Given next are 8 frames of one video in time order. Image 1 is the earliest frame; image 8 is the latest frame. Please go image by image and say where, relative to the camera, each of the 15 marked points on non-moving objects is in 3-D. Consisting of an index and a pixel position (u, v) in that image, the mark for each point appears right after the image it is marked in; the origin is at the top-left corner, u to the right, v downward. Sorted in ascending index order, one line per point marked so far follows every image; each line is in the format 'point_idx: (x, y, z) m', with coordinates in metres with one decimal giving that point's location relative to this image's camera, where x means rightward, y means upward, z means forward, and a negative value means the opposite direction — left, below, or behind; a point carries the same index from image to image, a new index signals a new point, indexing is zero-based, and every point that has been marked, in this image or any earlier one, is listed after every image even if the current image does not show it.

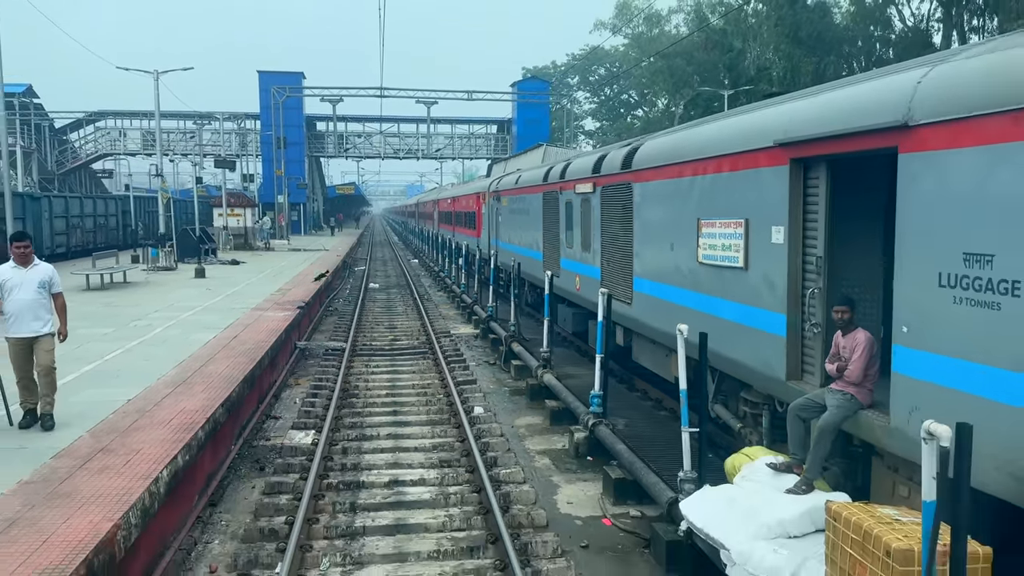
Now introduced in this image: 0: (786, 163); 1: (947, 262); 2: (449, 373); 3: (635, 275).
0: (+1.8, +0.8, +5.4) m
1: (+2.1, +0.1, +3.9) m
2: (-0.9, -1.2, +11.4) m
3: (+1.3, +0.1, +8.5) m
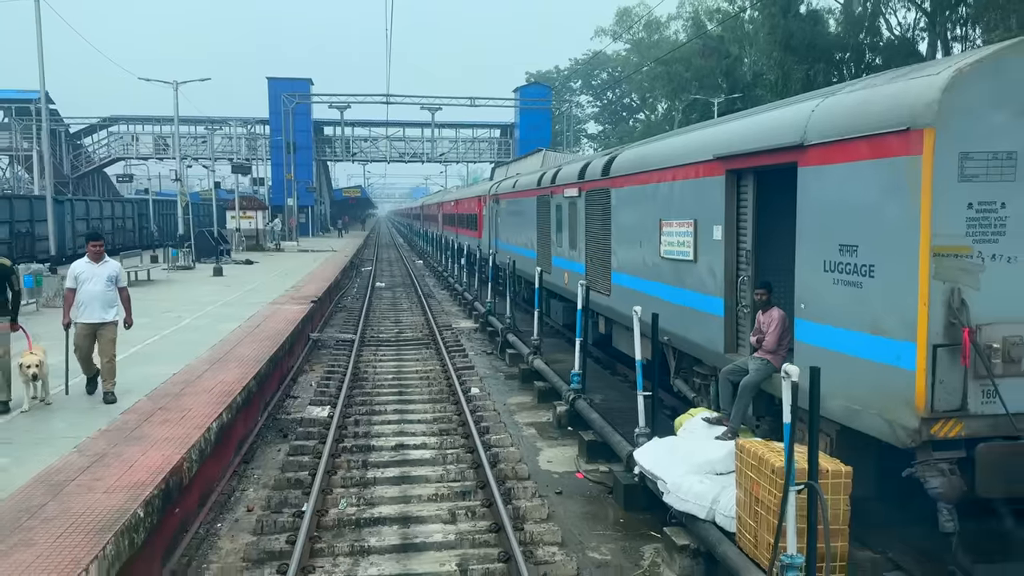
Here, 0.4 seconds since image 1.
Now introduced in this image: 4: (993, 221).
0: (+1.7, +0.9, +6.5) m
1: (+2.0, +0.2, +5.0) m
2: (-1.0, -1.1, +12.5) m
3: (+1.2, +0.2, +9.7) m
4: (+2.5, +0.3, +4.2) m
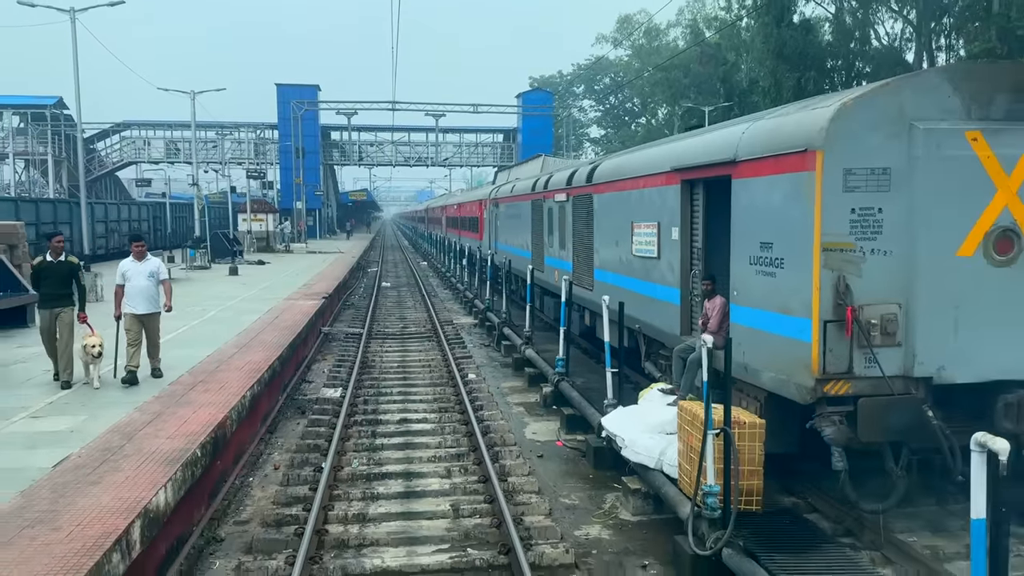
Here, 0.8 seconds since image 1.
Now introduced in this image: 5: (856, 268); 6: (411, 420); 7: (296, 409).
0: (+1.6, +1.0, +7.6) m
1: (+1.9, +0.3, +6.2) m
2: (-1.1, -1.1, +13.7) m
3: (+1.1, +0.3, +10.8) m
4: (+2.4, +0.4, +5.3) m
5: (+2.3, +0.1, +5.3) m
6: (-1.2, -1.5, +9.6) m
7: (-2.7, -1.5, +10.0) m
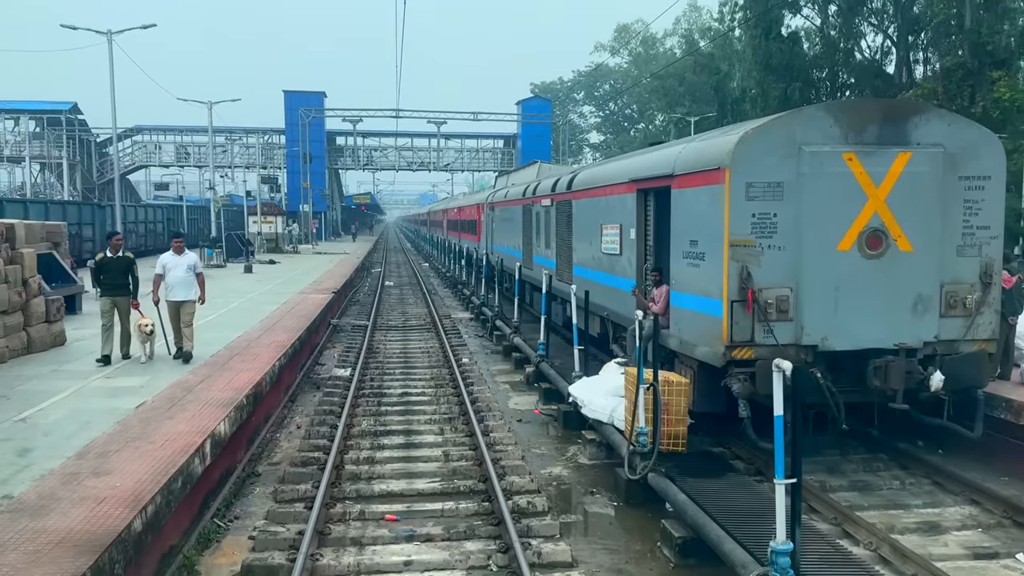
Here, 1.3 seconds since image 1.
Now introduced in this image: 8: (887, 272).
0: (+1.4, +1.1, +9.2) m
1: (+1.7, +0.4, +7.7) m
2: (-1.2, -1.0, +15.2) m
3: (+0.9, +0.4, +12.3) m
4: (+2.2, +0.5, +6.9) m
5: (+2.1, +0.2, +6.9) m
6: (-1.4, -1.4, +11.1) m
7: (-2.9, -1.4, +11.6) m
8: (+3.2, +0.1, +7.0) m
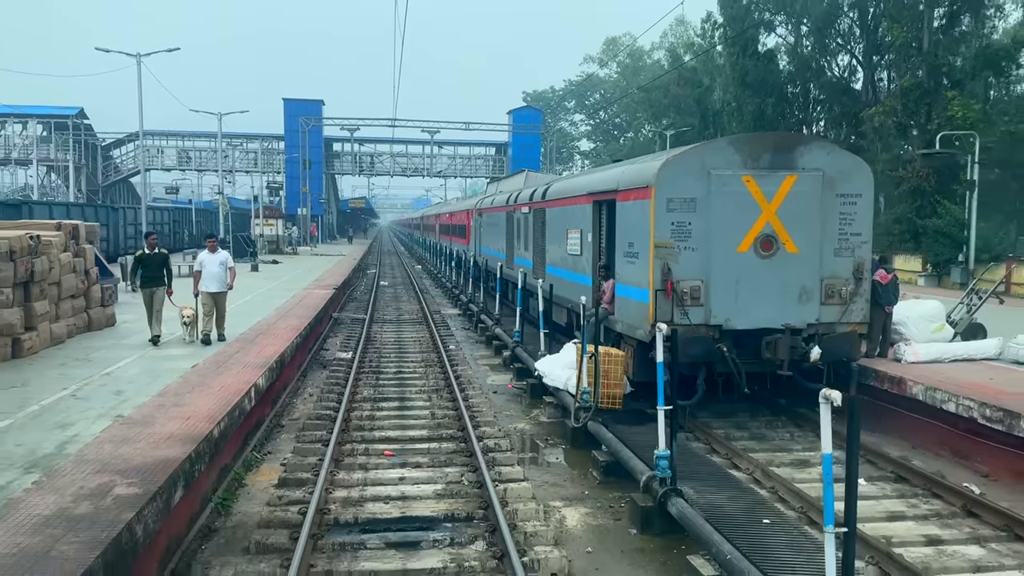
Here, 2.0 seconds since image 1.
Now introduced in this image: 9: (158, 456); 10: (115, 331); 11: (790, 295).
0: (+1.1, +1.2, +11.1) m
1: (+1.4, +0.5, +9.7) m
2: (-1.6, -0.9, +17.1) m
3: (+0.6, +0.4, +14.3) m
4: (+1.9, +0.6, +8.8) m
5: (+1.8, +0.3, +8.8) m
6: (-1.7, -1.3, +13.0) m
7: (-3.2, -1.3, +13.5) m
8: (+2.9, +0.2, +8.9) m
9: (-2.4, -1.2, +5.5) m
10: (-5.6, -0.6, +11.3) m
11: (+3.1, -0.1, +9.0) m
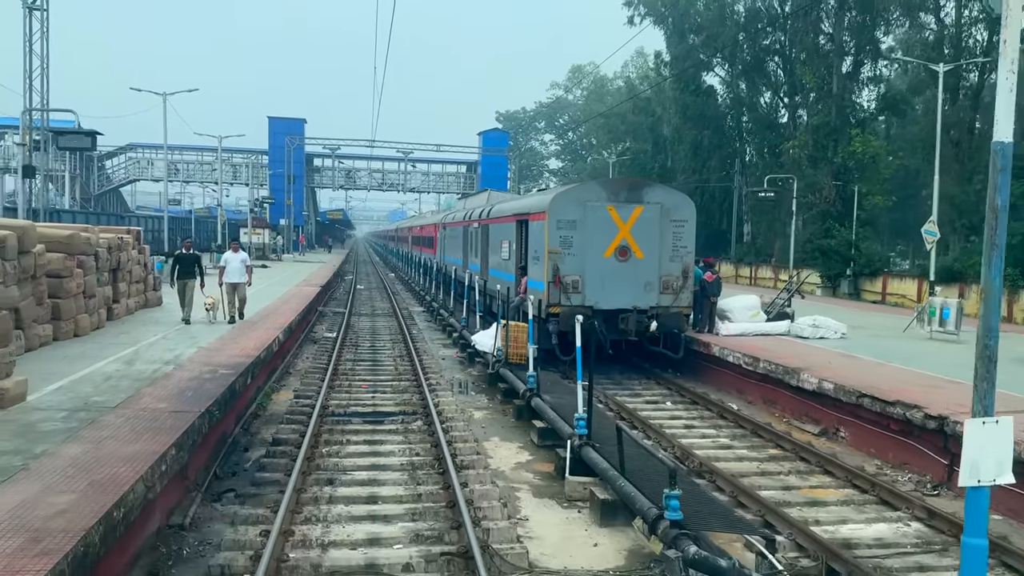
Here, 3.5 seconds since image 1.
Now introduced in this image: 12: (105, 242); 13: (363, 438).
0: (+0.1, +1.3, +15.4) m
1: (+0.3, +0.6, +14.0) m
2: (-2.9, -0.9, +21.3) m
3: (-0.6, +0.5, +18.6) m
4: (+0.9, +0.7, +13.2) m
5: (+0.8, +0.5, +13.1) m
6: (-2.9, -1.2, +17.2) m
7: (-4.4, -1.1, +17.6) m
8: (+1.9, +0.3, +13.3) m
9: (-3.3, -0.9, +9.7) m
10: (-6.7, -0.4, +15.4) m
11: (+2.1, 0.0, +13.3) m
12: (-6.2, +0.7, +12.3) m
13: (-1.7, -1.8, +9.6) m
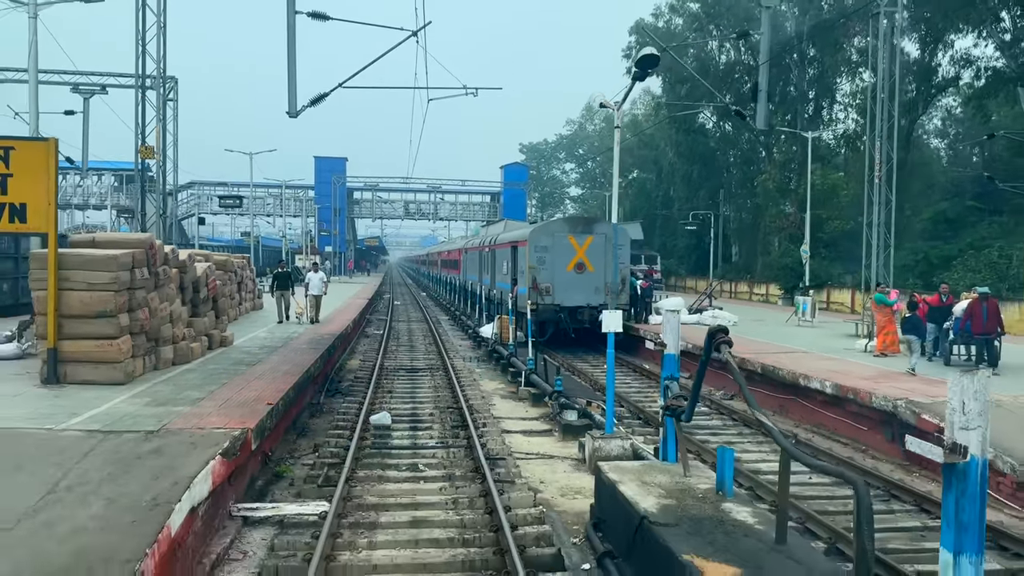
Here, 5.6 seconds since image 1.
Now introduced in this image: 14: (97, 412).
0: (-0.1, +1.1, +21.8) m
1: (+0.2, +0.5, +20.3) m
2: (-2.8, -1.2, +27.7) m
3: (-0.6, +0.2, +24.9) m
4: (+0.7, +0.7, +19.5) m
5: (+0.6, +0.4, +19.5) m
6: (-2.9, -1.5, +23.6) m
7: (-4.4, -1.4, +24.1) m
8: (+1.7, +0.2, +19.5) m
9: (-3.6, -1.0, +16.1) m
10: (-6.8, -0.6, +22.0) m
11: (+1.9, -0.1, +19.6) m
12: (-6.4, +0.5, +18.9) m
13: (-2.1, -1.8, +15.9) m
14: (-3.9, -1.2, +7.7) m
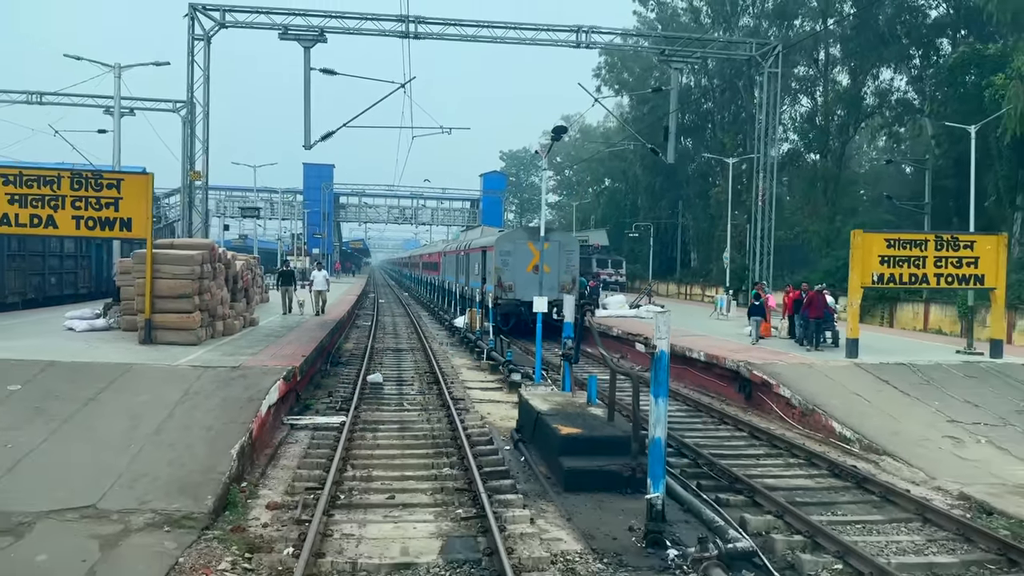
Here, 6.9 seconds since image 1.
0: (-1.0, +1.2, +25.8) m
1: (-0.8, +0.6, +24.3) m
2: (-3.9, -1.2, +31.6) m
3: (-1.6, +0.3, +28.9) m
4: (-0.2, +0.7, +23.5) m
5: (-0.3, +0.4, +23.5) m
6: (-3.9, -1.4, +27.5) m
7: (-5.4, -1.3, +27.9) m
8: (+0.8, +0.3, +23.6) m
9: (-4.5, -0.8, +20.0) m
10: (-7.7, -0.5, +25.8) m
11: (+1.0, 0.0, +23.6) m
12: (-7.3, +0.7, +22.7) m
13: (-2.9, -1.7, +19.8) m
14: (-4.6, -1.0, +11.6) m
